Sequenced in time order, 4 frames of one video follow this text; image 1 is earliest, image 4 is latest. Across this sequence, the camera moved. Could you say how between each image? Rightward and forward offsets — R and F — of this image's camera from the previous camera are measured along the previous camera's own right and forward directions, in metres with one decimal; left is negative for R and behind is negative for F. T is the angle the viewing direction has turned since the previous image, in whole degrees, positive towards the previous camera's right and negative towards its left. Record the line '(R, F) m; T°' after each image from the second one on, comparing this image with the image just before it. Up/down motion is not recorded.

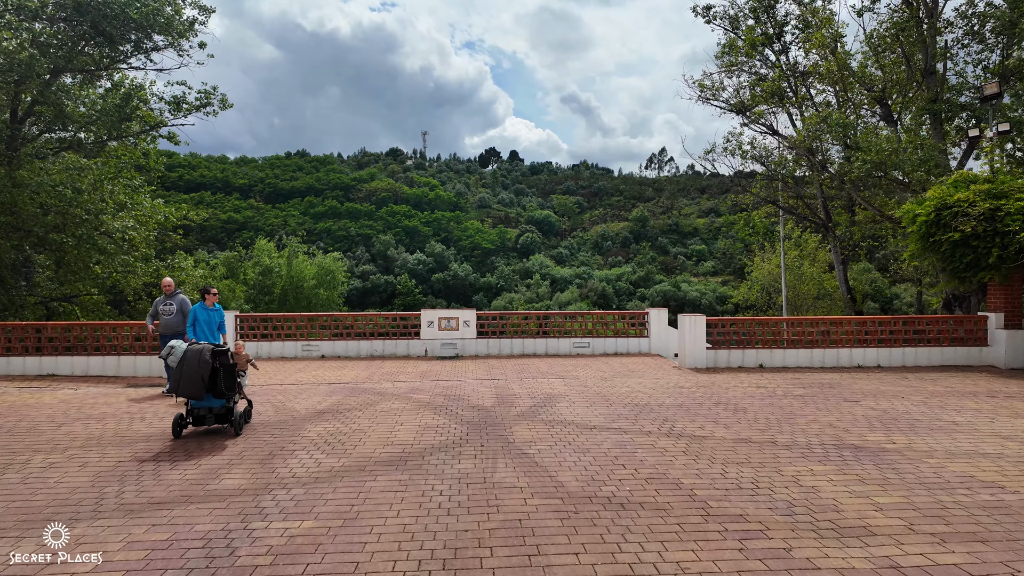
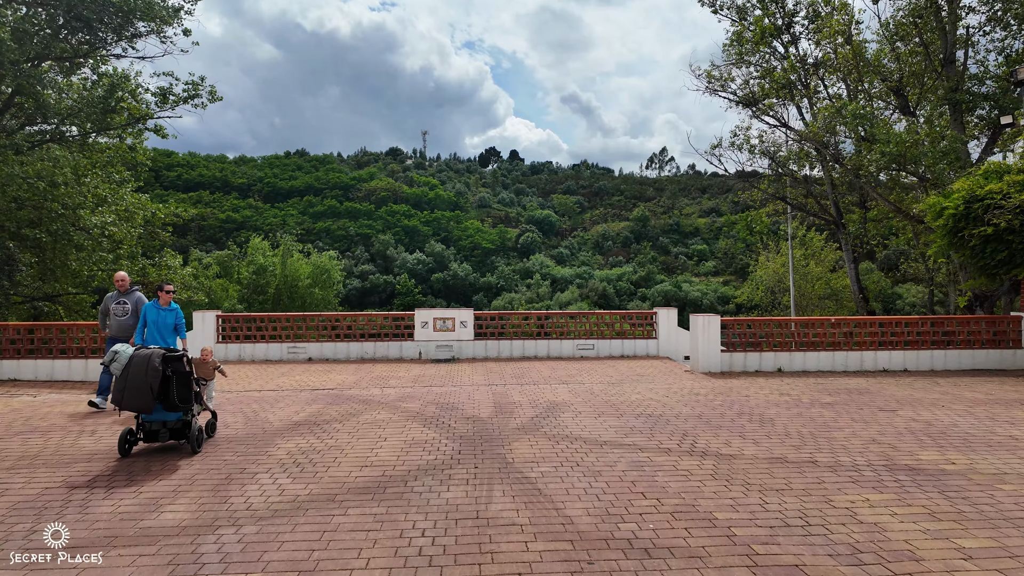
(0.0, +0.6) m; 0°
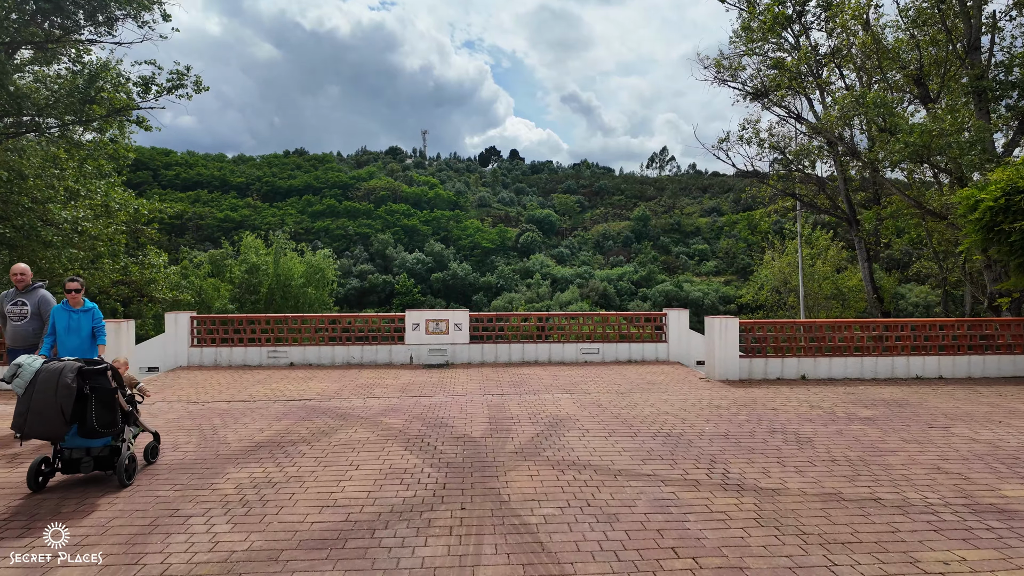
(0.0, +0.7) m; 0°
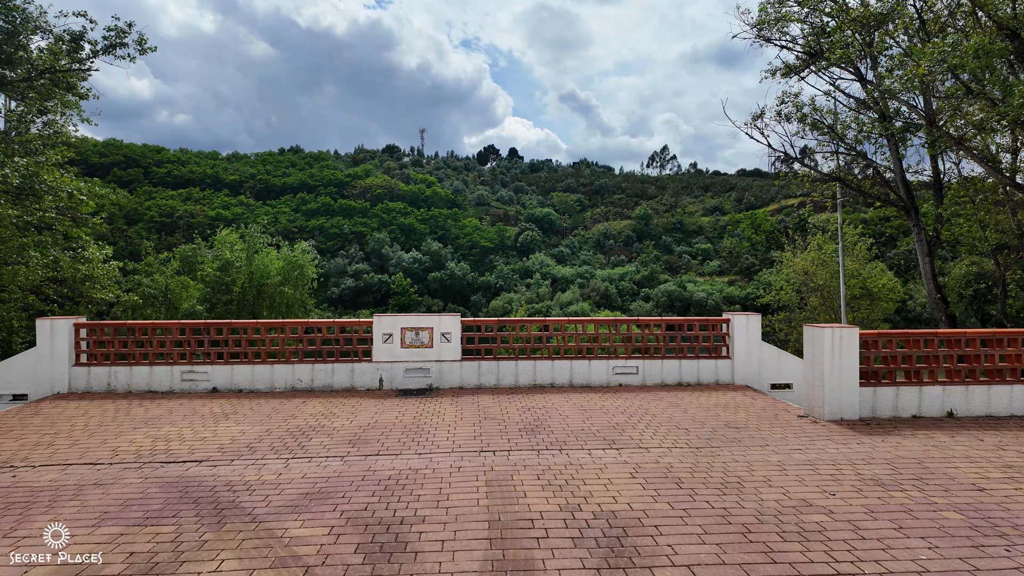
(-0.1, +2.3) m; 0°
